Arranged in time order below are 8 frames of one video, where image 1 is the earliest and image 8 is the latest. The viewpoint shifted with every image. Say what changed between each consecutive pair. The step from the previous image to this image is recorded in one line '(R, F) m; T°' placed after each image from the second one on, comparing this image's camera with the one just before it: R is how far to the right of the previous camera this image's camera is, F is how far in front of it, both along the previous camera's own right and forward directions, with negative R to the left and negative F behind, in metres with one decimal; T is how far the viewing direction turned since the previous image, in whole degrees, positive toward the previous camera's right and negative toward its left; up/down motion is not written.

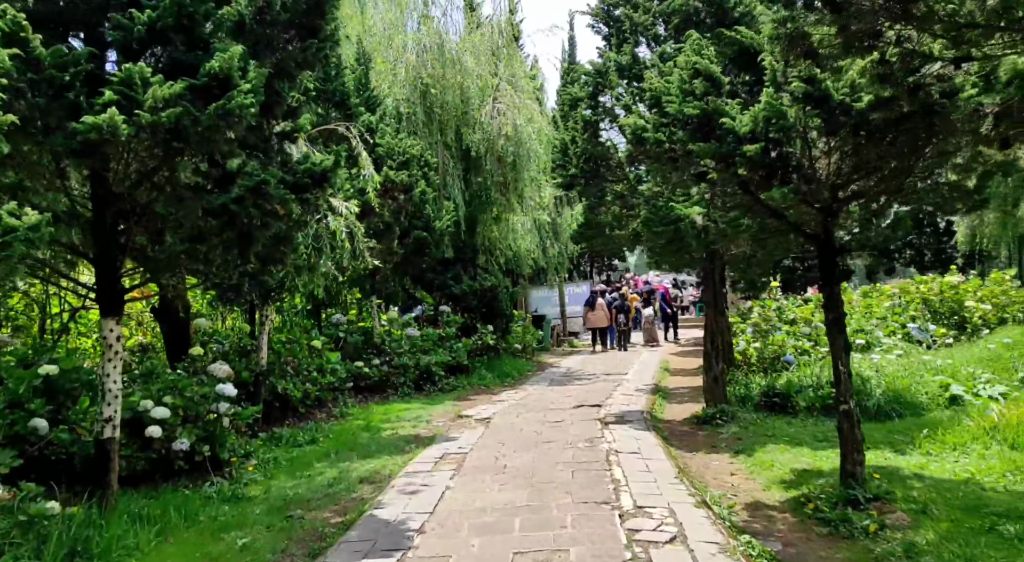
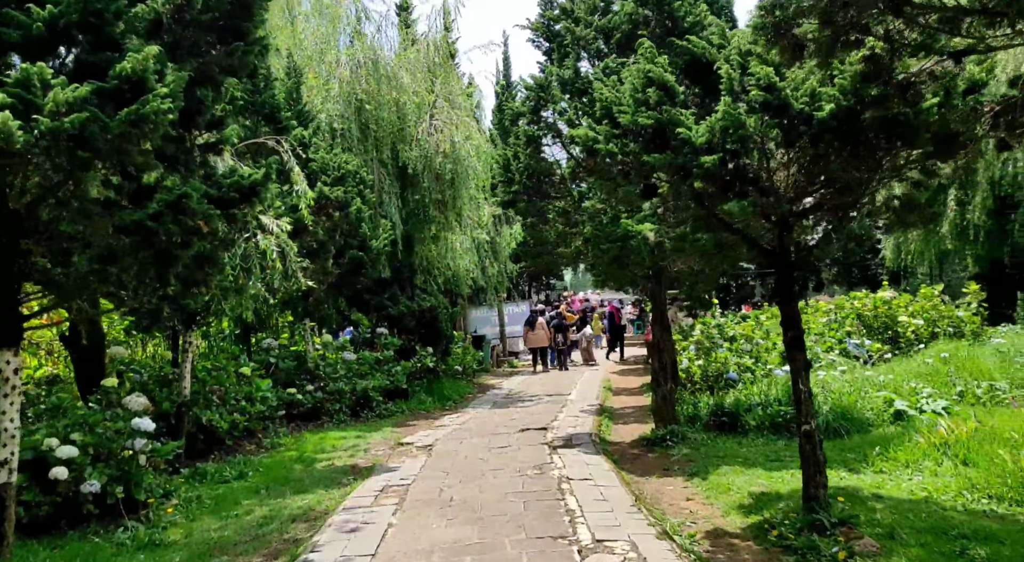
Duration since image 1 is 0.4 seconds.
(-0.1, +0.4) m; +4°
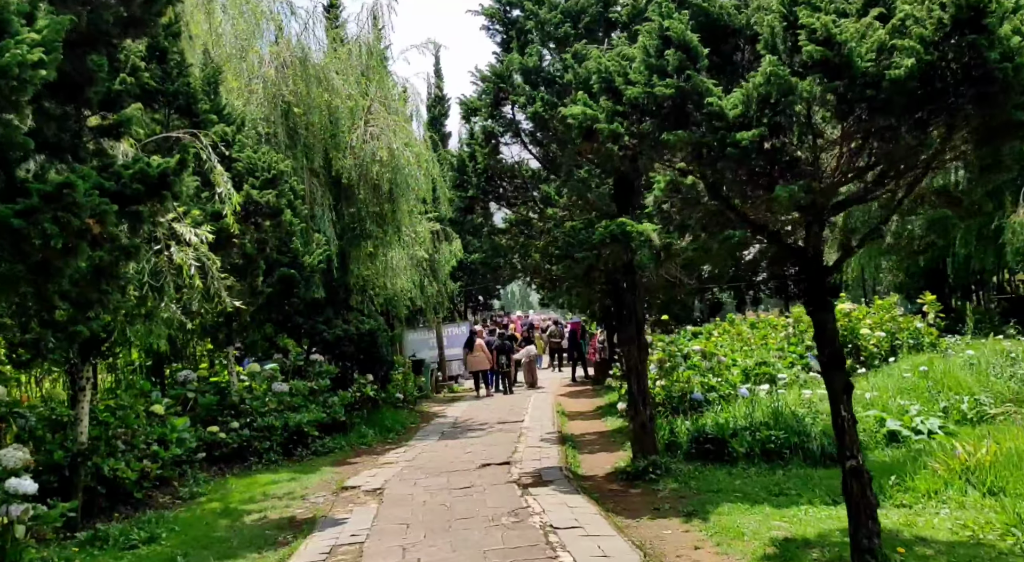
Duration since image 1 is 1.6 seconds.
(-0.3, +1.2) m; +5°
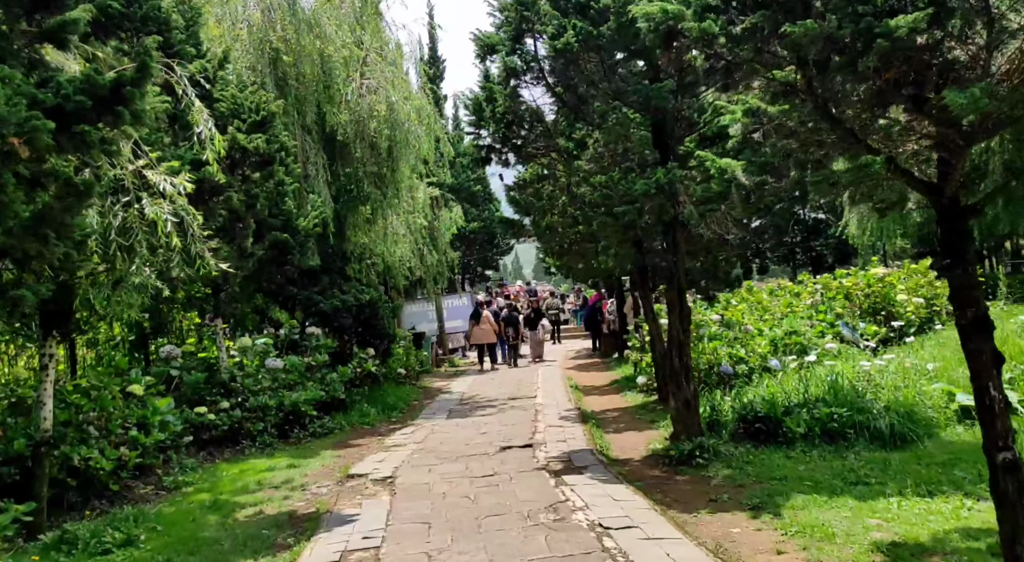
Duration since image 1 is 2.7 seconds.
(-0.3, +1.1) m; +1°
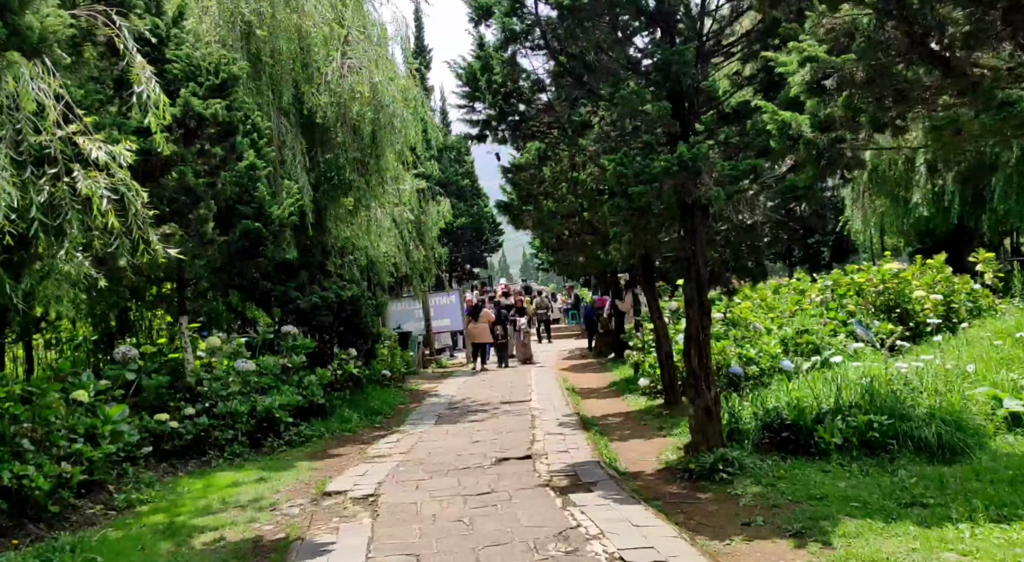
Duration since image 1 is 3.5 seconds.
(-0.1, +1.0) m; +1°
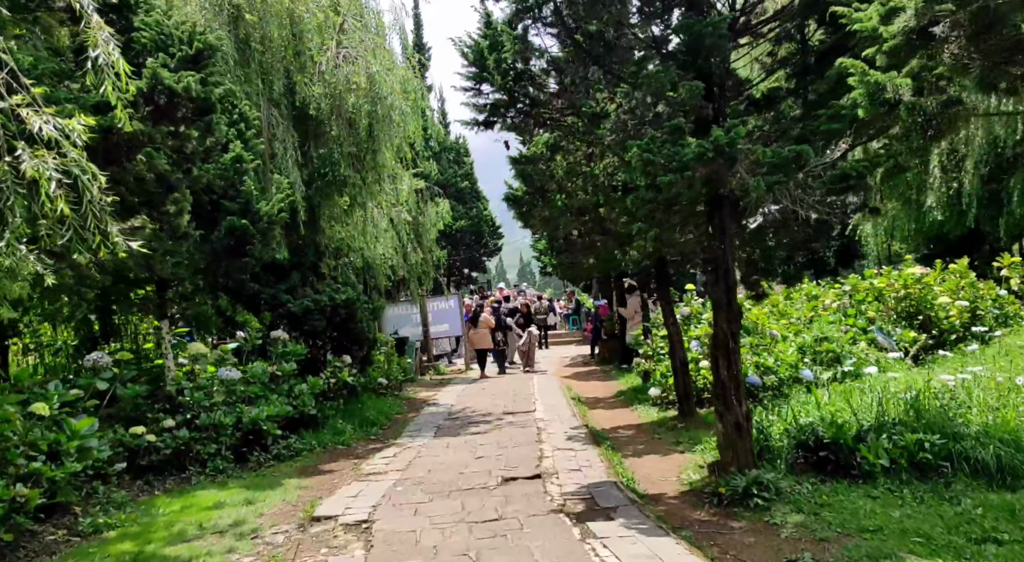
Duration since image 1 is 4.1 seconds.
(-0.1, +0.7) m; 0°
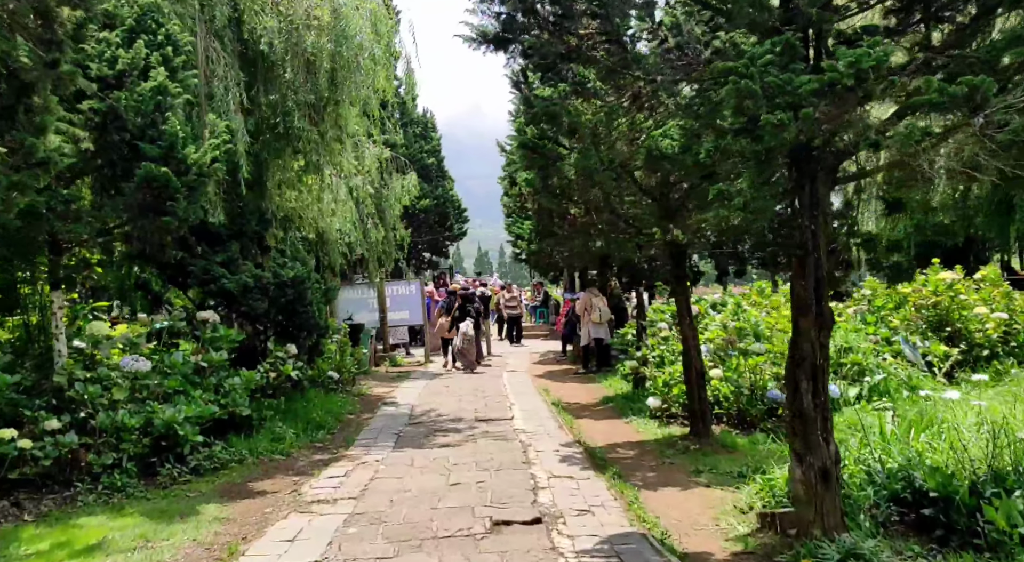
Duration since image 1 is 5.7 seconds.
(-0.3, +1.9) m; +3°
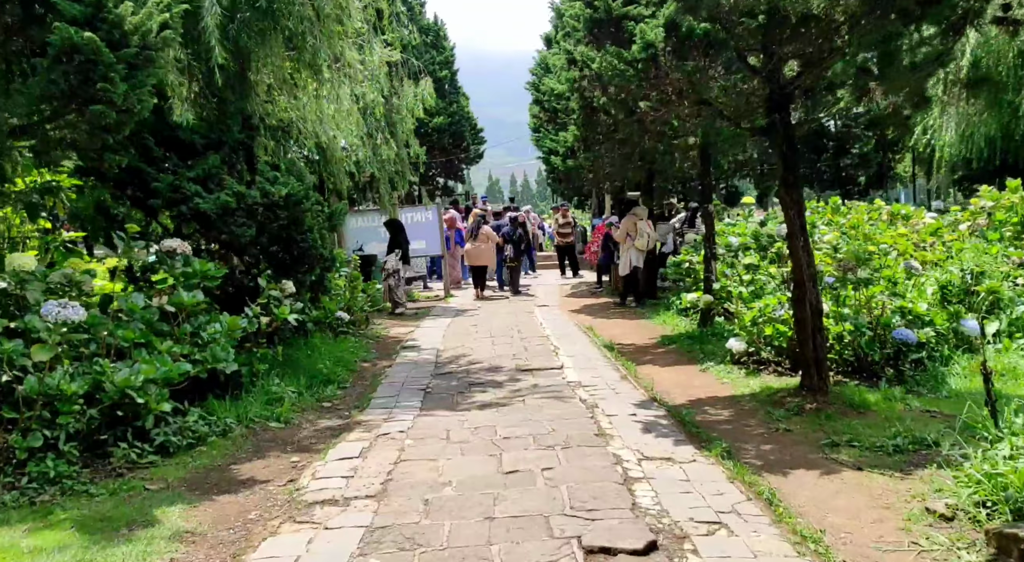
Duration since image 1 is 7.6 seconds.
(-0.4, +2.1) m; -1°
